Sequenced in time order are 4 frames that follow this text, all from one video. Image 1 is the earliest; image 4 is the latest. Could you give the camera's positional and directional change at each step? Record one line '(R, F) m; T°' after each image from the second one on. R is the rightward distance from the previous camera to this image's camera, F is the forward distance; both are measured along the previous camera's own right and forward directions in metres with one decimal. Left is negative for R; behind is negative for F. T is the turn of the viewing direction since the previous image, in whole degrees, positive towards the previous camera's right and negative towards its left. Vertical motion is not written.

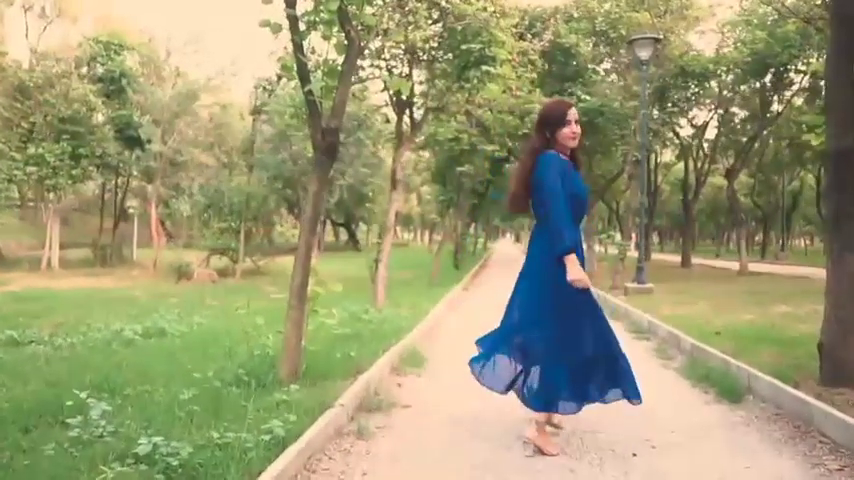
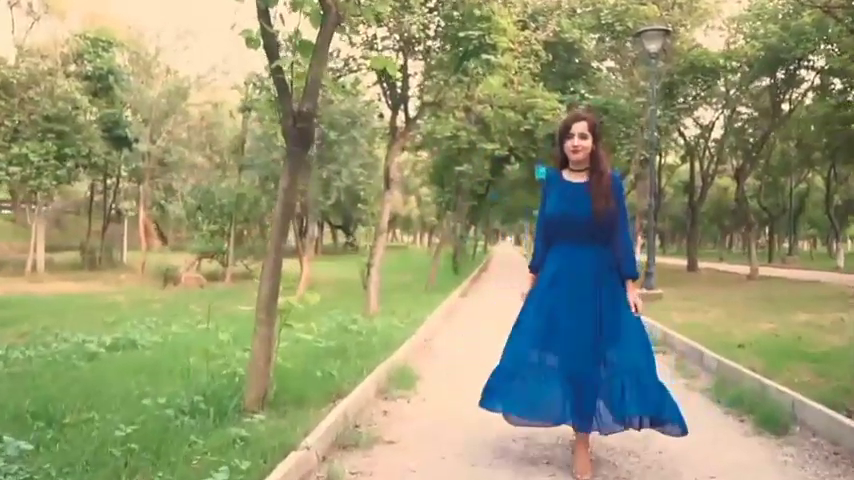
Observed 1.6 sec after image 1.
(+0.1, +1.1) m; 0°
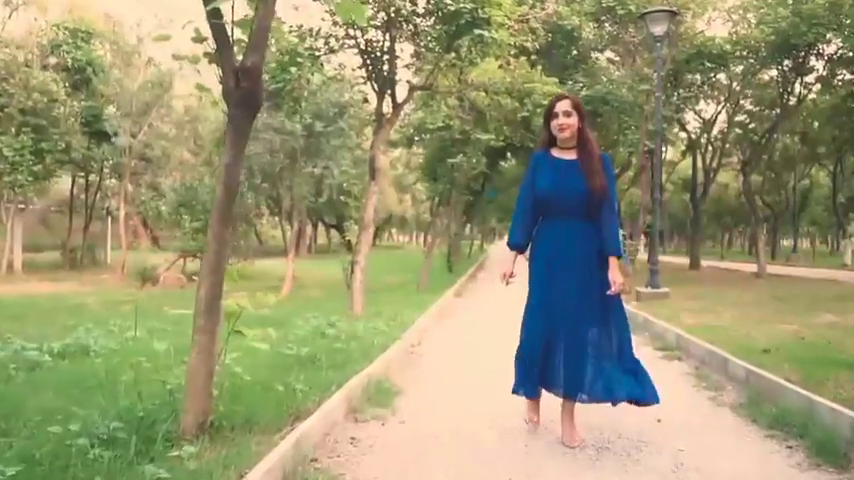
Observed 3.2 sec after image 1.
(+0.1, +1.3) m; 0°
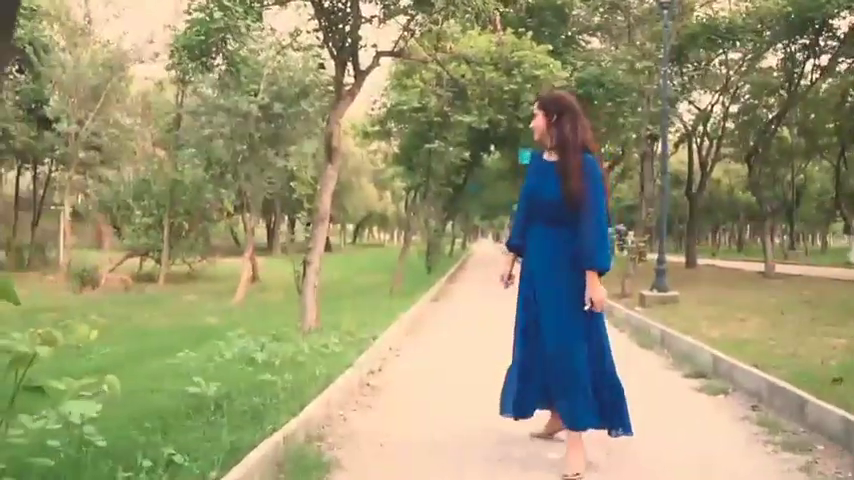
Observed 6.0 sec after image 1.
(+0.2, +2.5) m; +1°
